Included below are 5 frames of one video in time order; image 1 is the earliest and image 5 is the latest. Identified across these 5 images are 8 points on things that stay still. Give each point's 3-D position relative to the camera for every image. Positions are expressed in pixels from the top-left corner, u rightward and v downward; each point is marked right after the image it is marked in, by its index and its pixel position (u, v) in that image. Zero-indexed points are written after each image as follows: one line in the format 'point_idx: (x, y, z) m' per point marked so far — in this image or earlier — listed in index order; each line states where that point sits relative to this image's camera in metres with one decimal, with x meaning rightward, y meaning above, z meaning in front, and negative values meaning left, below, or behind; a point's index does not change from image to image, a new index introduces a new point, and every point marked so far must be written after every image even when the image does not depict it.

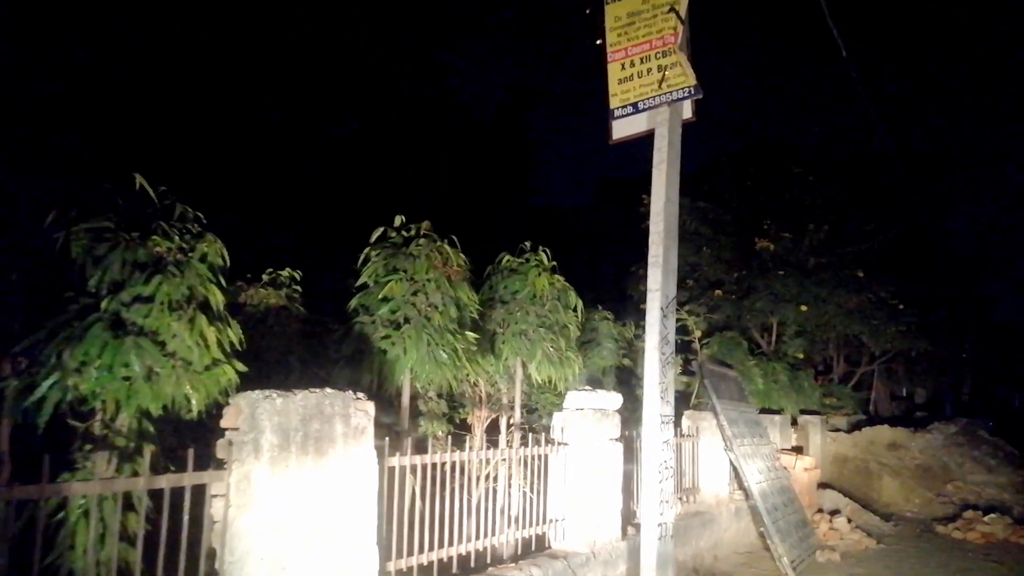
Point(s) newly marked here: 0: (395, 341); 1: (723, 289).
0: (-0.8, -0.4, +5.7) m
1: (+4.4, 0.0, +16.7) m
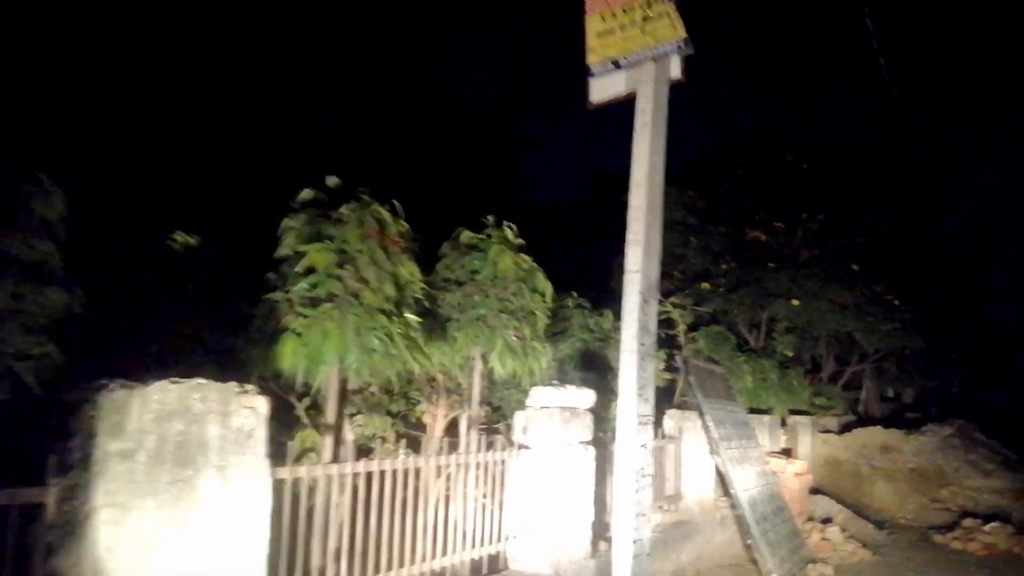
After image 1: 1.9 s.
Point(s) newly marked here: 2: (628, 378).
0: (-1.2, -0.2, +4.7) m
1: (+3.9, +0.1, +15.8) m
2: (+1.0, -0.7, +6.5) m
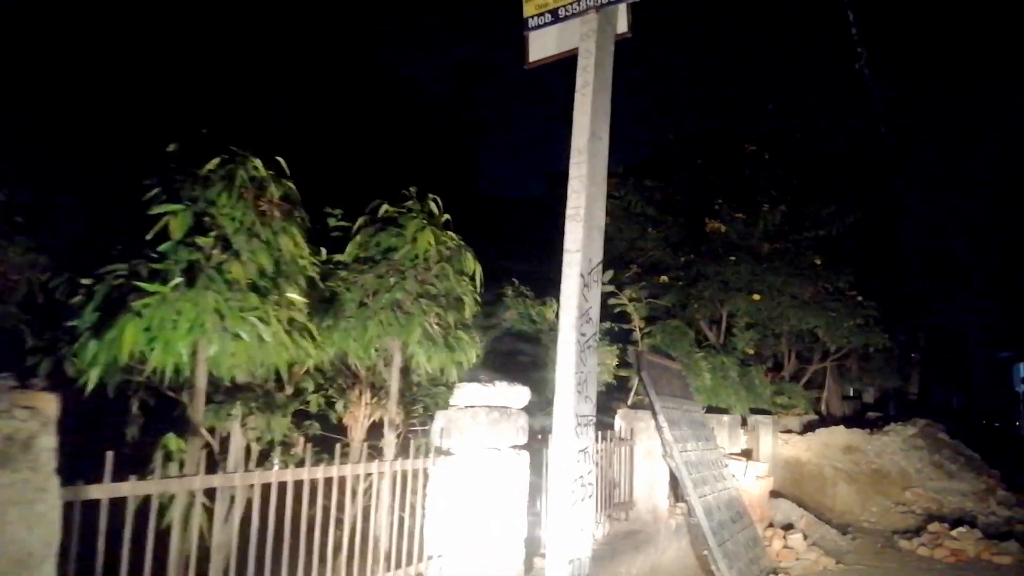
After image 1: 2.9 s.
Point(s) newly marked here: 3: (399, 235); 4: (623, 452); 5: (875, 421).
0: (-1.7, -0.1, +3.7) m
1: (+3.0, +0.2, +15.1) m
2: (+0.4, -0.6, +5.7) m
3: (-0.8, +0.4, +5.7) m
4: (+1.2, -1.8, +8.5) m
5: (+9.1, -3.3, +19.8) m
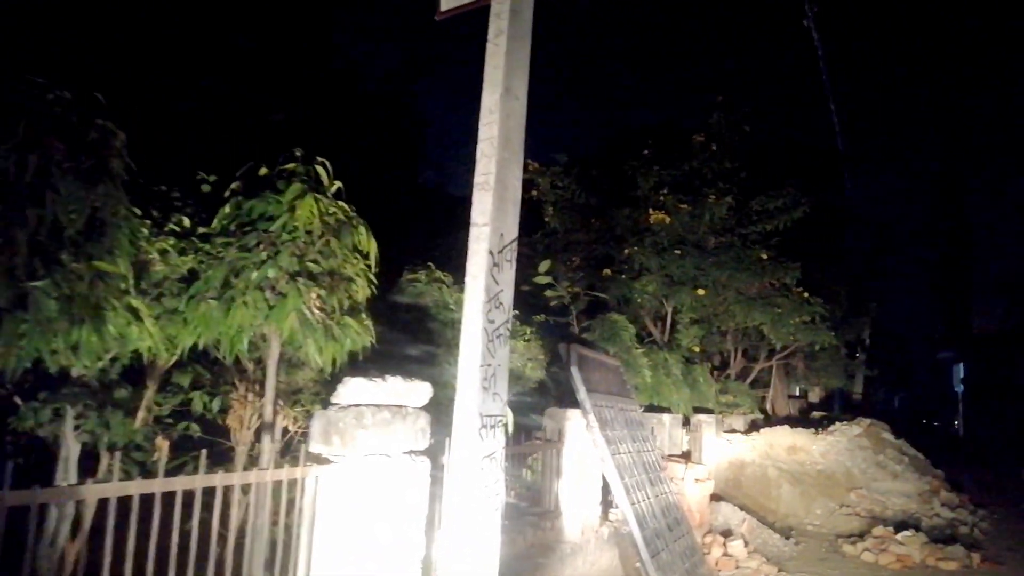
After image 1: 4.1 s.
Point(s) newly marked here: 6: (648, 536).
0: (-2.2, +0.1, +2.8) m
1: (+1.8, +0.4, +14.4) m
2: (-0.3, -0.5, +4.9) m
3: (-1.5, +0.5, +4.9) m
4: (+0.4, -1.6, +7.8) m
5: (+7.6, -3.2, +19.5) m
6: (+1.4, -2.5, +7.9) m
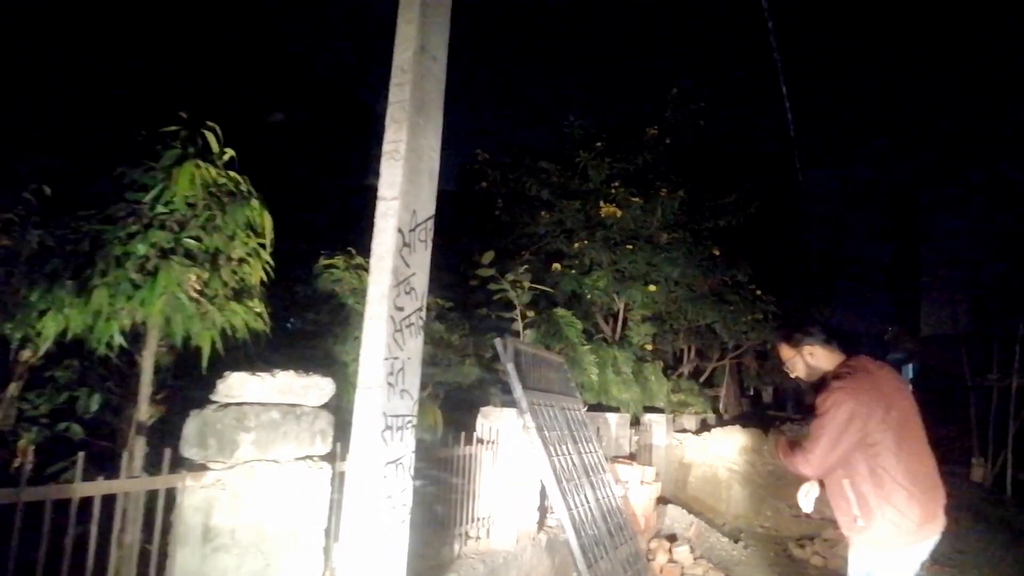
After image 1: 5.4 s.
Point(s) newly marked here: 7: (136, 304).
0: (-2.6, +0.2, +2.1) m
1: (+0.8, +0.5, +13.9) m
2: (-0.7, -0.4, +4.3) m
3: (-1.9, +0.6, +4.2) m
4: (-0.3, -1.5, +7.2) m
5: (+6.3, -3.2, +19.2) m
6: (+0.7, -2.4, +7.4) m
7: (-1.9, -0.1, +4.0) m
